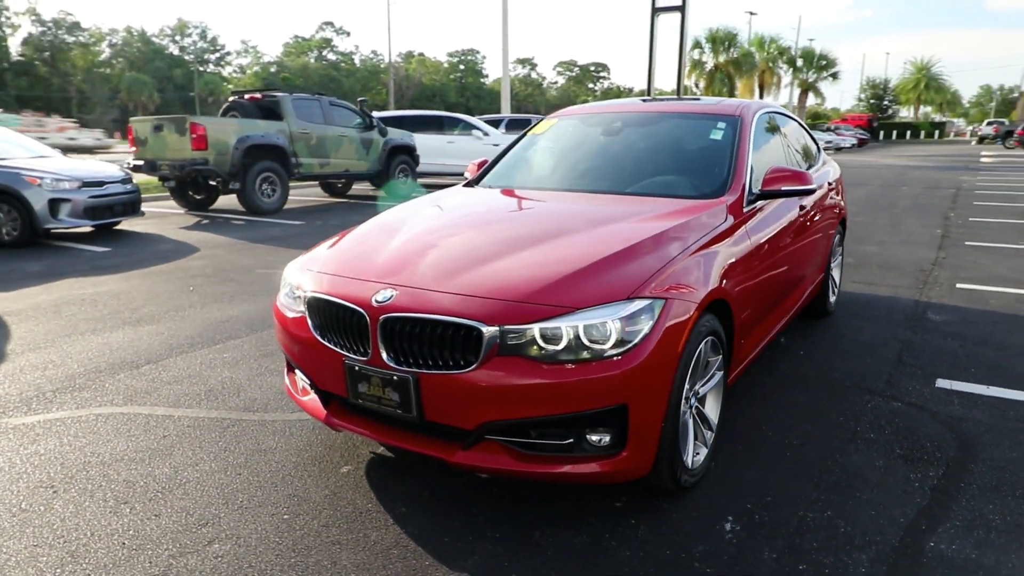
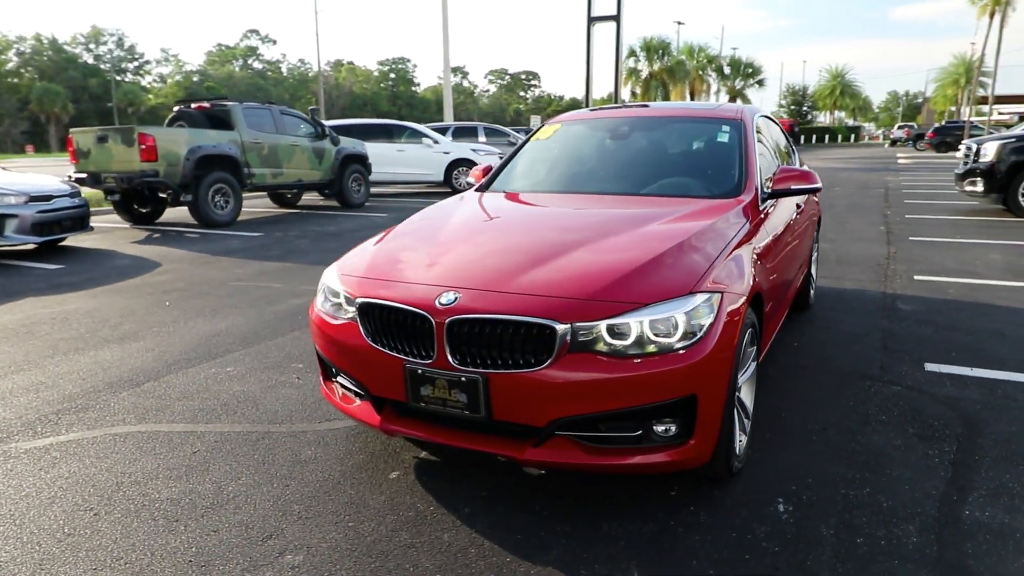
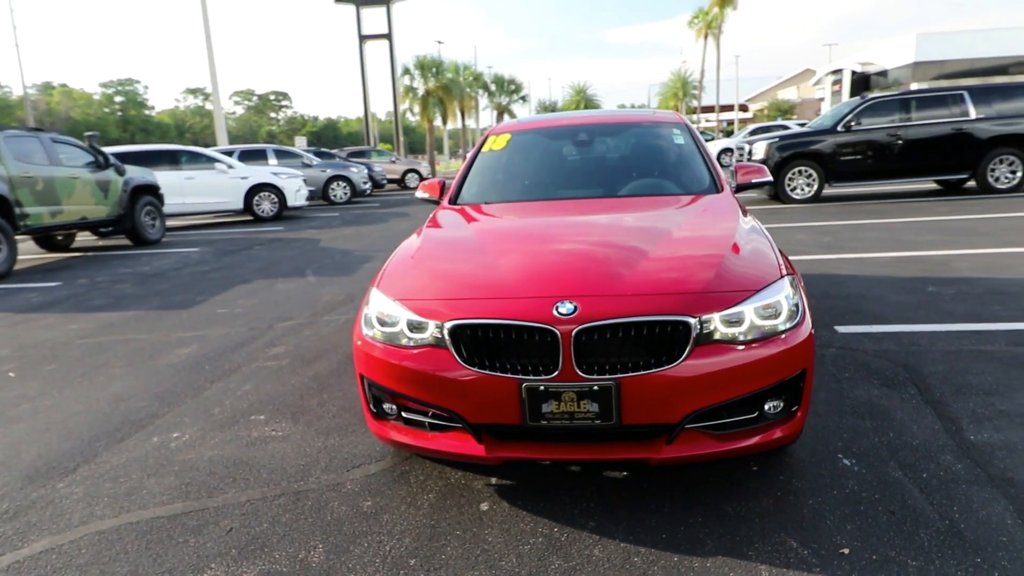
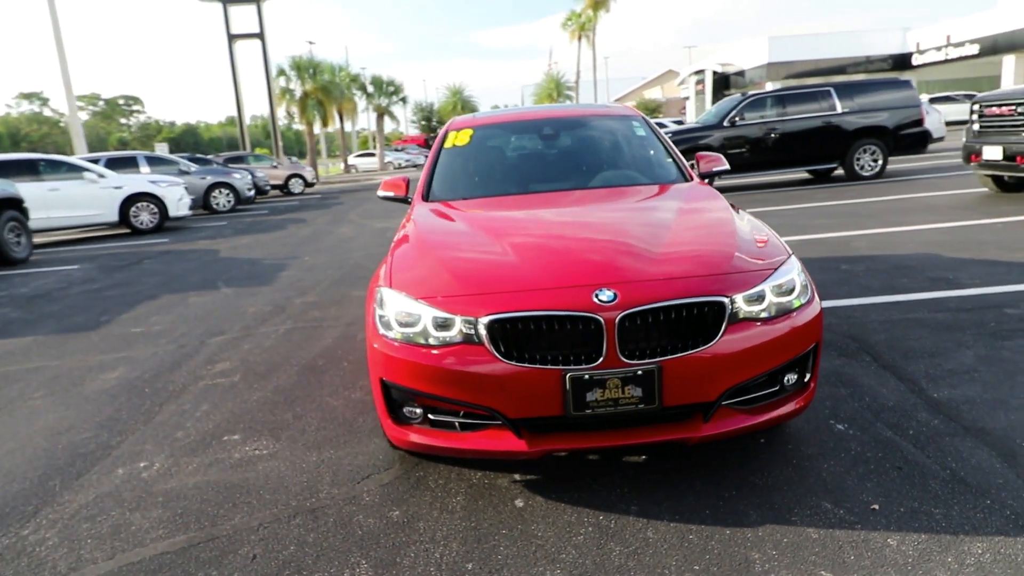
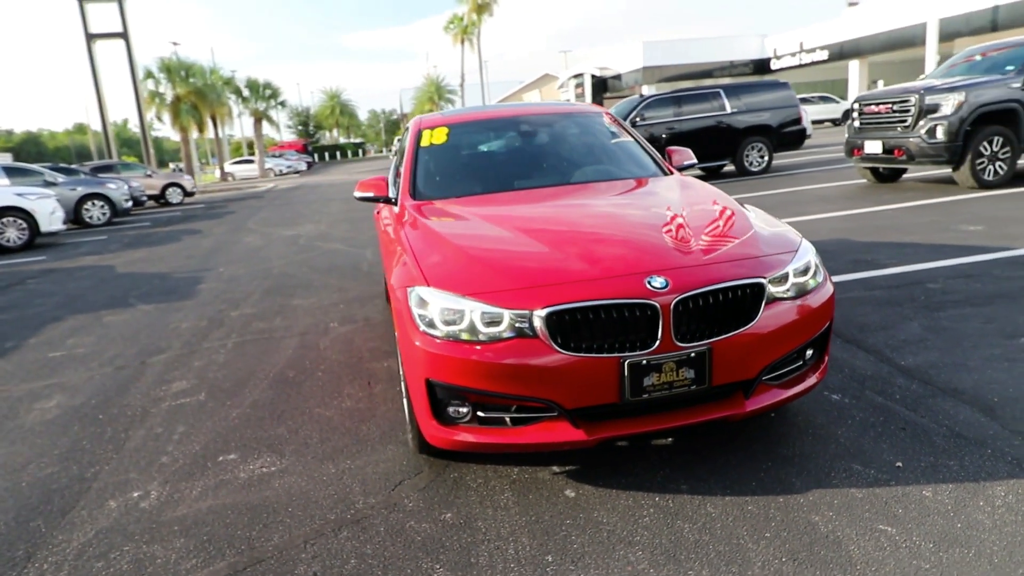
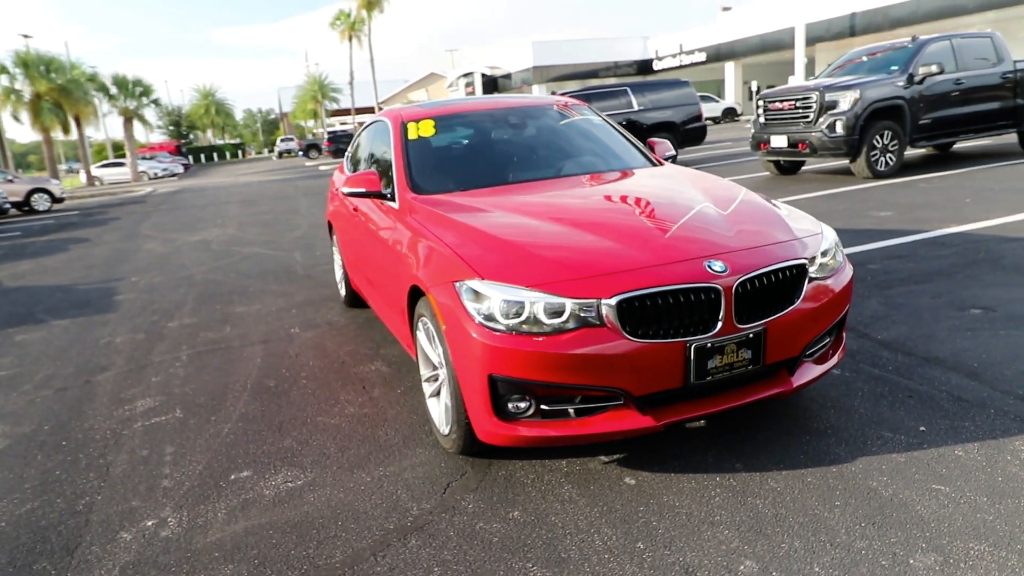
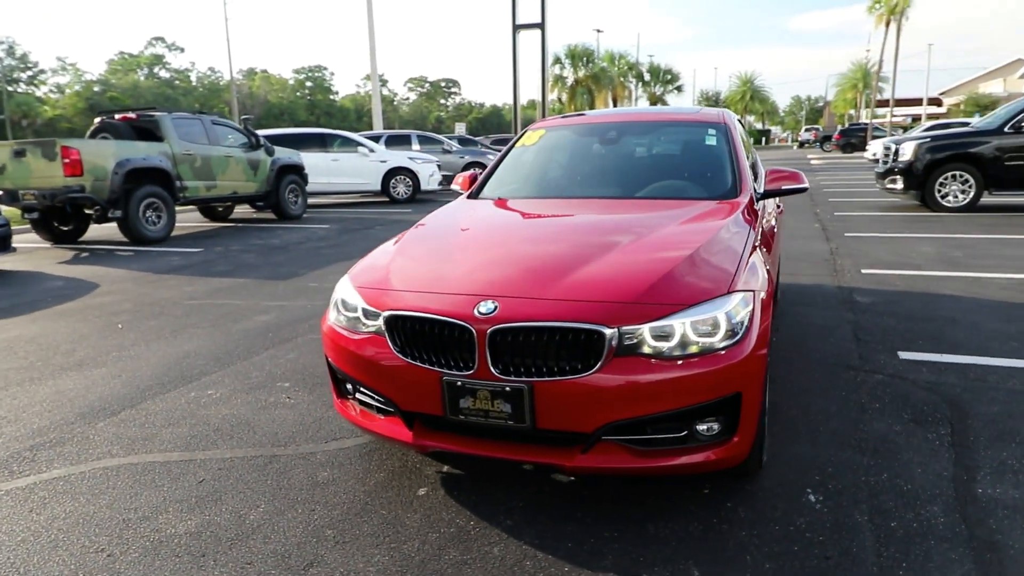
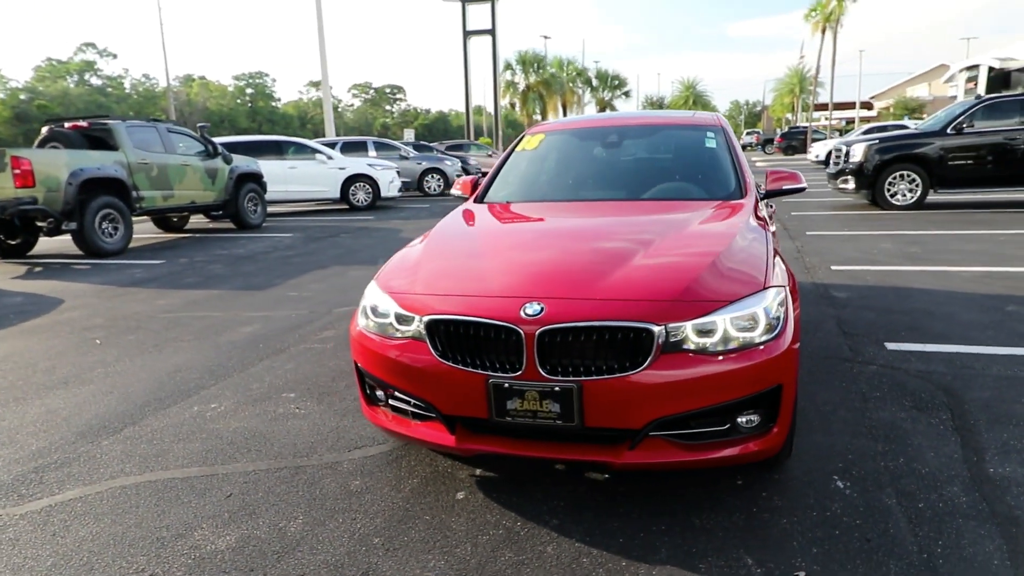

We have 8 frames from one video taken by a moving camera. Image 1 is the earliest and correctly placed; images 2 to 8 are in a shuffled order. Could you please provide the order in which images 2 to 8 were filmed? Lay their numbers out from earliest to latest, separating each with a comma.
2, 7, 8, 3, 4, 5, 6
